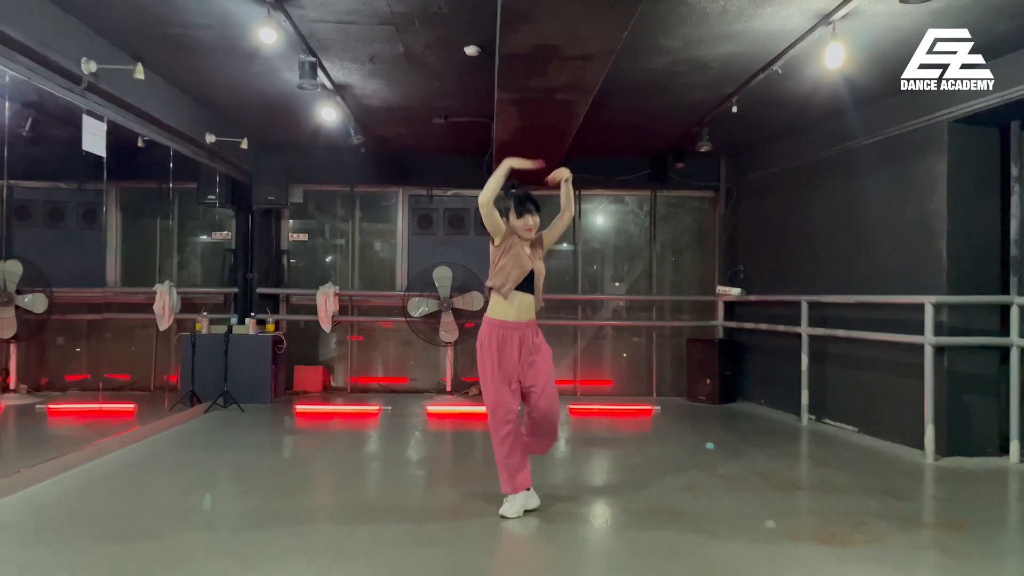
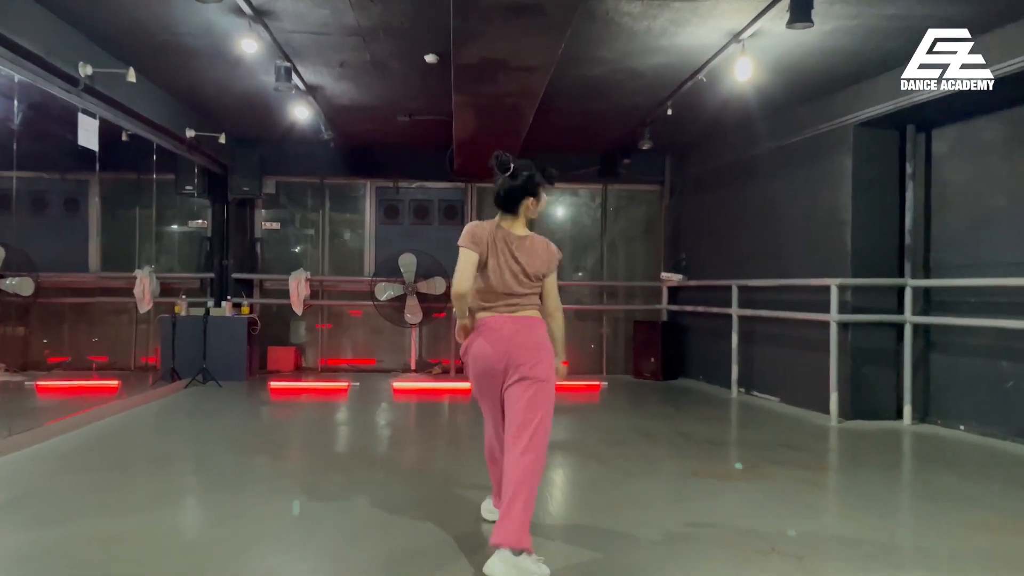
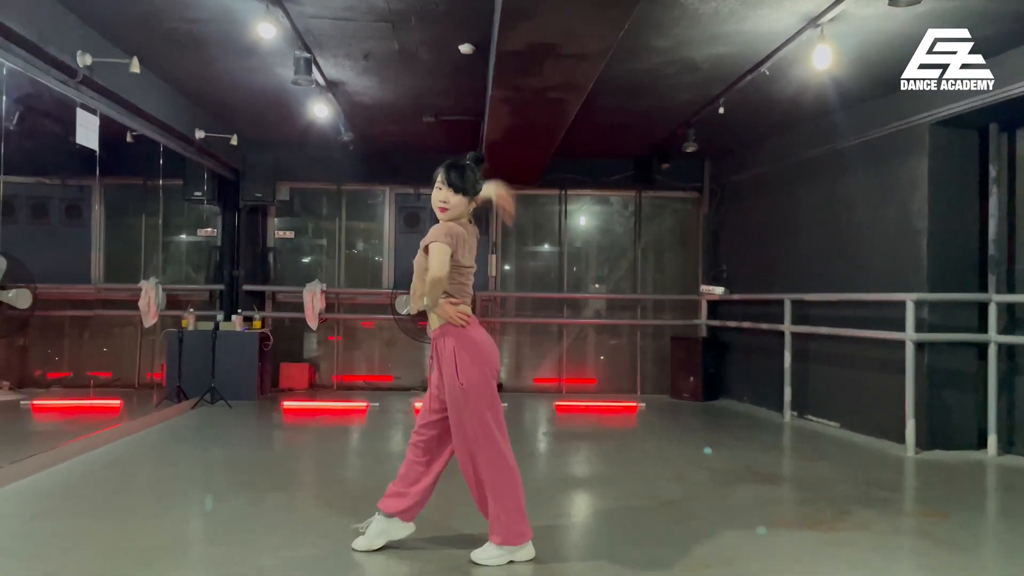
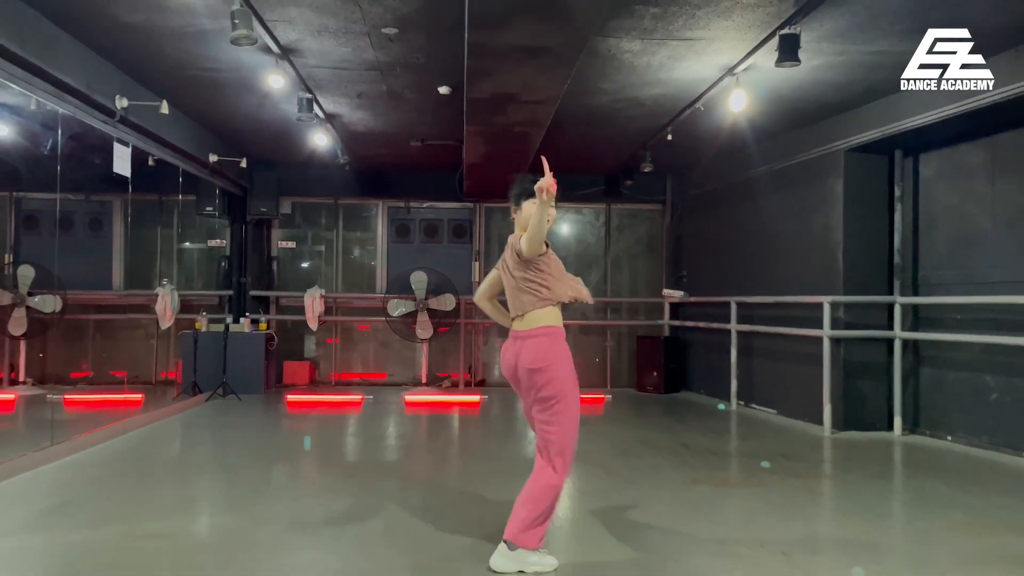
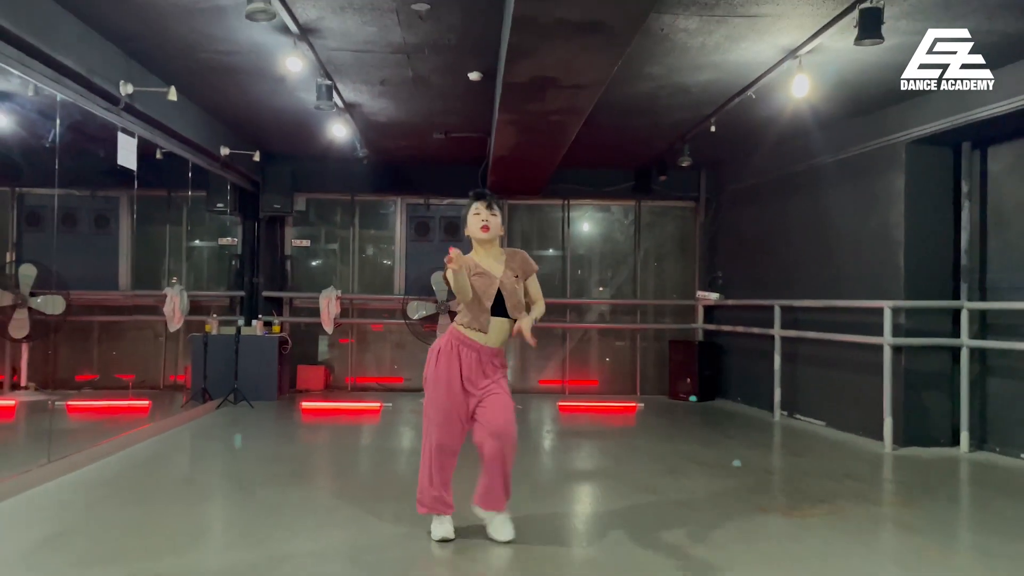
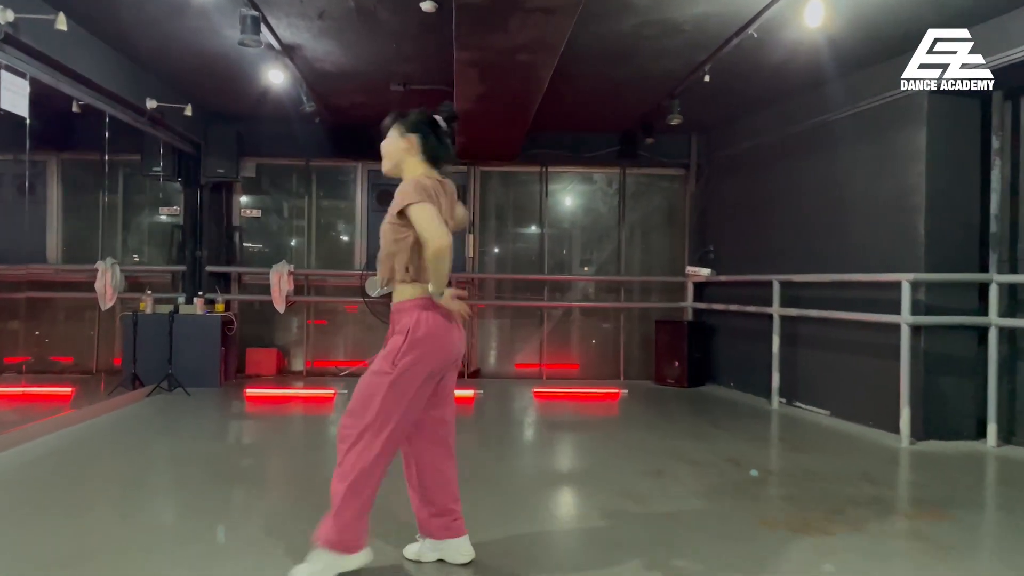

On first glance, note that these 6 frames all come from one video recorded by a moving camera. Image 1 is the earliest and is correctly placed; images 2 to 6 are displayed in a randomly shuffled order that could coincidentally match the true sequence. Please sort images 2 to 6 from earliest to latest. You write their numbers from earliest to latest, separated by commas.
4, 2, 6, 3, 5
